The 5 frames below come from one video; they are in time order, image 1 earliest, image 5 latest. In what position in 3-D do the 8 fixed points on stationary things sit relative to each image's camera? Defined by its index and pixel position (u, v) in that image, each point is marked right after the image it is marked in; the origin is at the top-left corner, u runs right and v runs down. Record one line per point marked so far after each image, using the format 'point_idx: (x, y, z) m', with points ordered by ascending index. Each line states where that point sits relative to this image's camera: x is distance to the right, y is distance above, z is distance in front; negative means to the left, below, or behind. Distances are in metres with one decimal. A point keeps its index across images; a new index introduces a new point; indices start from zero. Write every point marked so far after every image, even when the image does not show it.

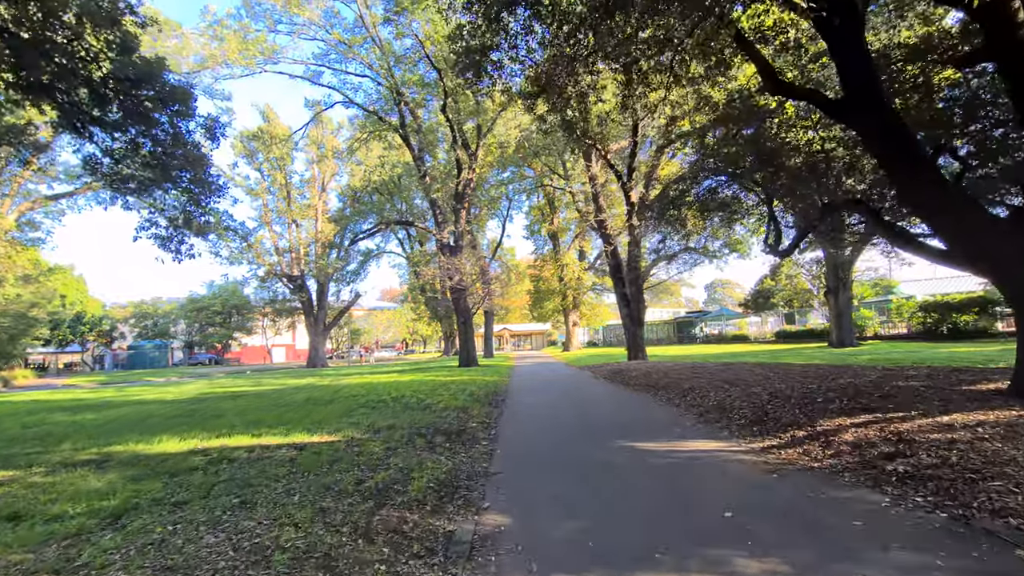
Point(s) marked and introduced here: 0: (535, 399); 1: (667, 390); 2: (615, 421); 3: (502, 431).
0: (+0.7, -2.9, +13.1) m
1: (+3.4, -2.3, +10.9) m
2: (+1.8, -2.2, +8.4) m
3: (-0.2, -2.2, +7.3) m
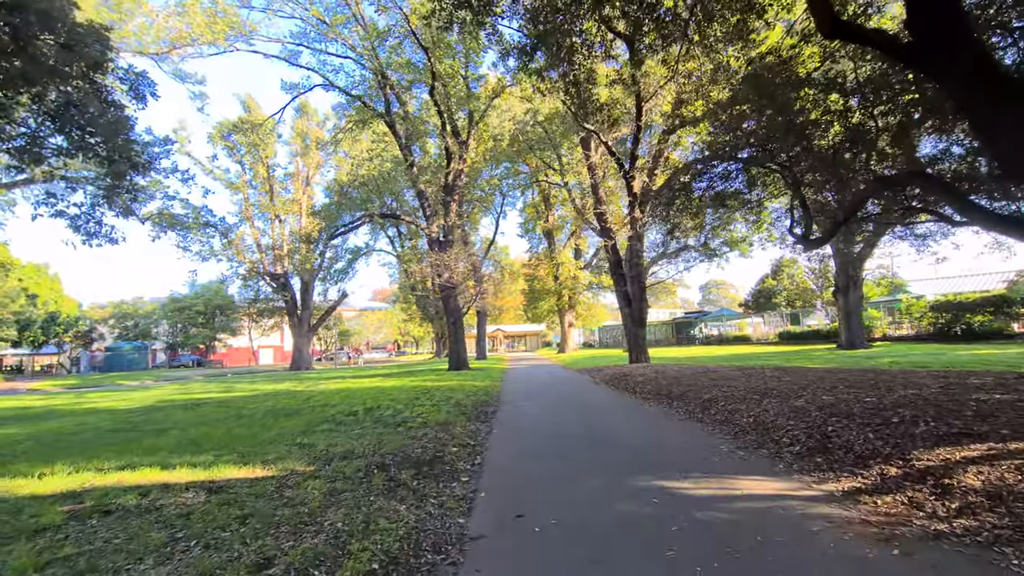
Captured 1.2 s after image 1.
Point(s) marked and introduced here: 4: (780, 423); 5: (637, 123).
0: (+0.5, -2.7, +11.6) m
1: (+3.2, -2.2, +9.4) m
2: (+1.6, -2.1, +6.9) m
3: (-0.3, -2.0, +5.8) m
4: (+3.4, -1.7, +6.3) m
5: (+4.6, +6.0, +17.7) m
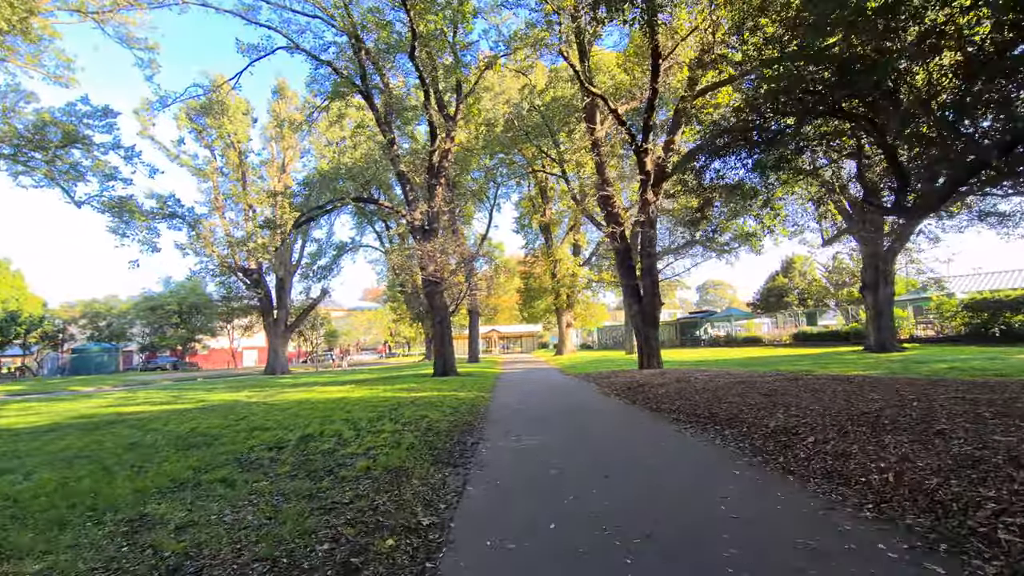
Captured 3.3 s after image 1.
0: (+0.4, -2.5, +8.9) m
1: (+3.1, -2.0, +6.8) m
2: (+1.5, -1.9, +4.2) m
3: (-0.4, -1.8, +3.1) m
4: (+3.3, -1.5, +3.6) m
5: (+4.4, +6.2, +15.1) m
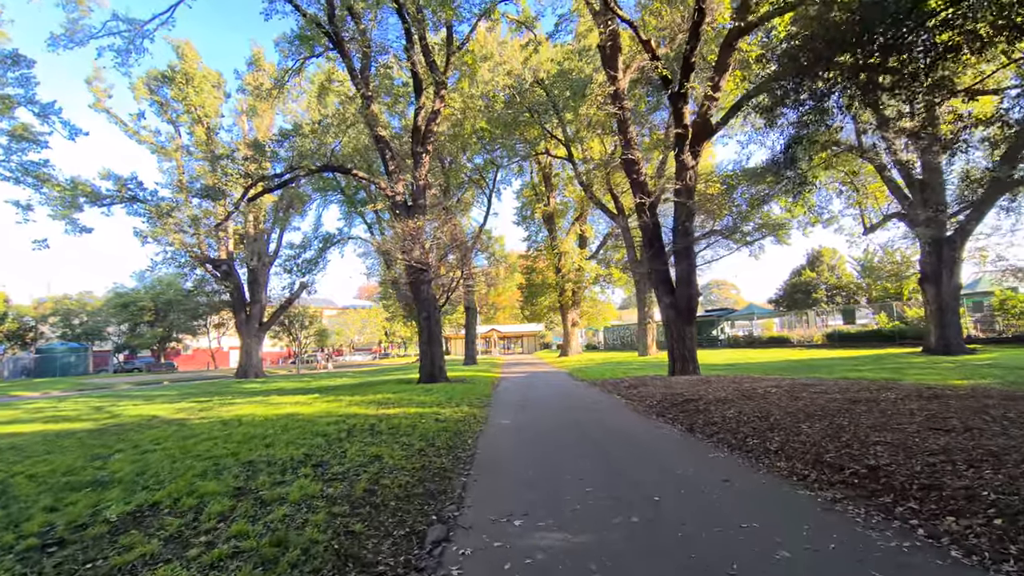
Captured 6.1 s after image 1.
0: (+0.4, -2.1, +5.5) m
1: (+3.1, -1.6, +3.4) m
2: (+1.5, -1.5, +0.8) m
3: (-0.4, -1.4, -0.3) m
4: (+3.3, -1.1, +0.2) m
5: (+4.4, +6.6, +11.6) m
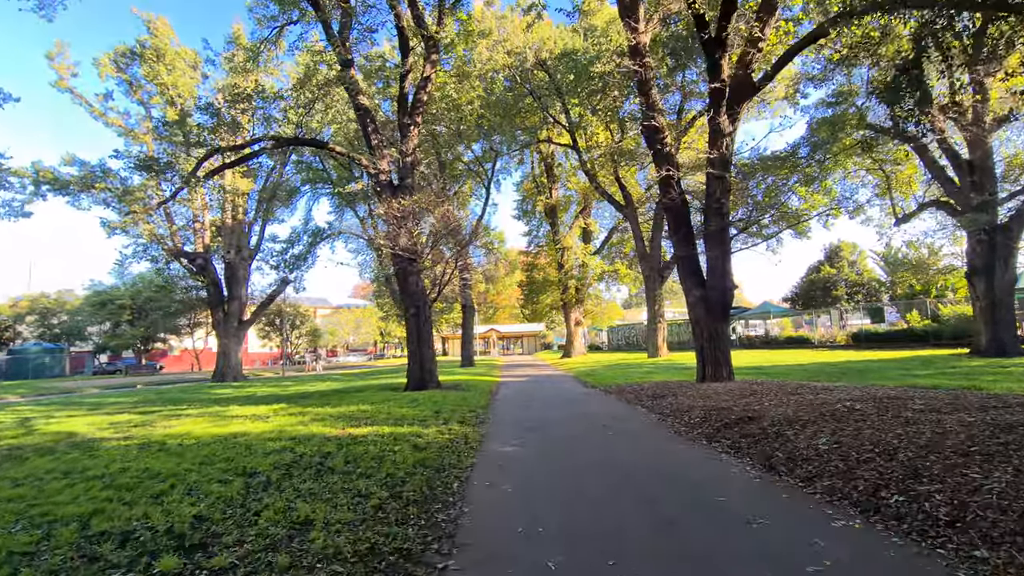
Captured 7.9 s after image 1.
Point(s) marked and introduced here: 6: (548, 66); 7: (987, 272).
0: (+0.4, -1.9, +3.3) m
1: (+3.1, -1.3, +1.2) m
2: (+1.6, -1.2, -1.4) m
3: (-0.3, -1.2, -2.5) m
4: (+3.4, -0.9, -2.0) m
5: (+4.5, +6.8, +9.5) m
6: (+1.3, +7.7, +16.4) m
7: (+17.9, +0.6, +18.4) m
